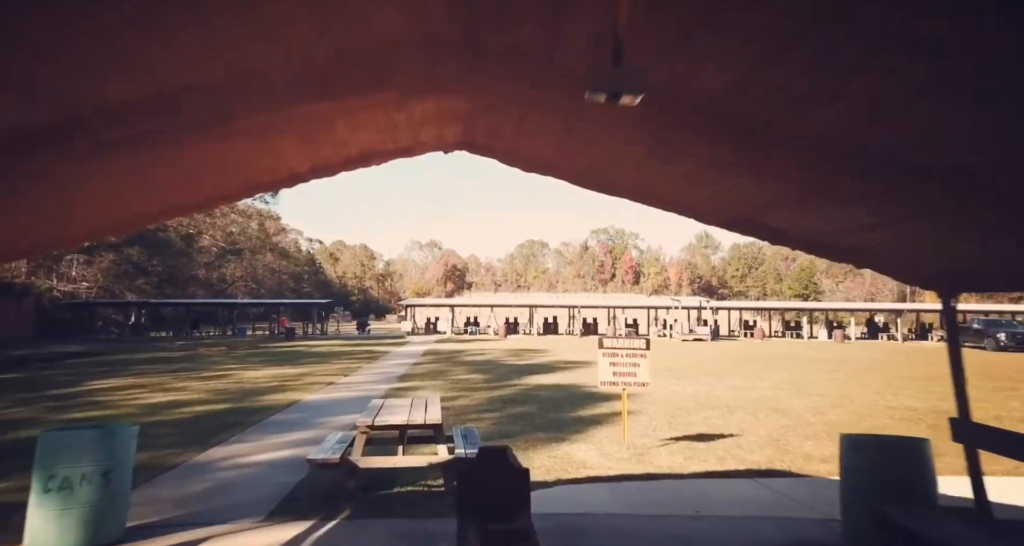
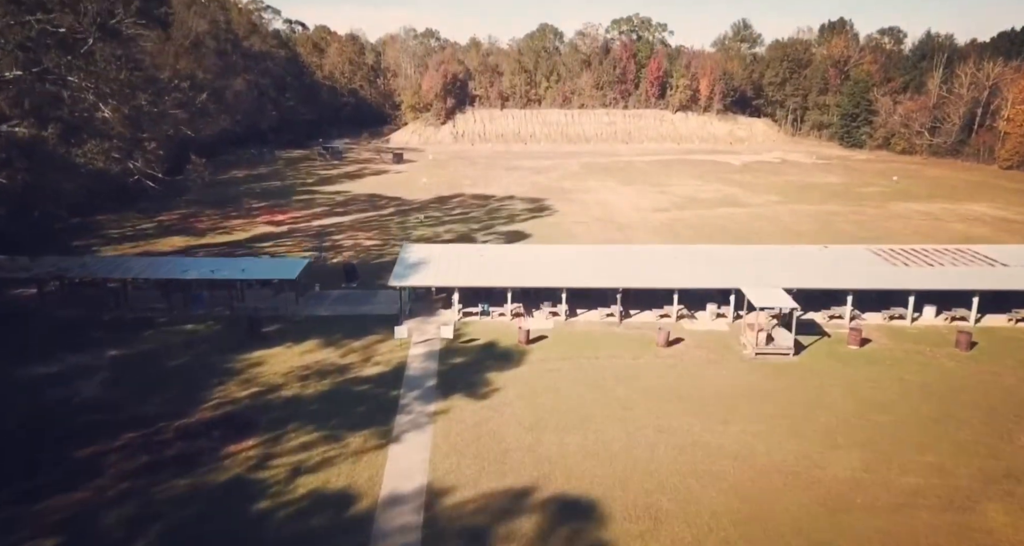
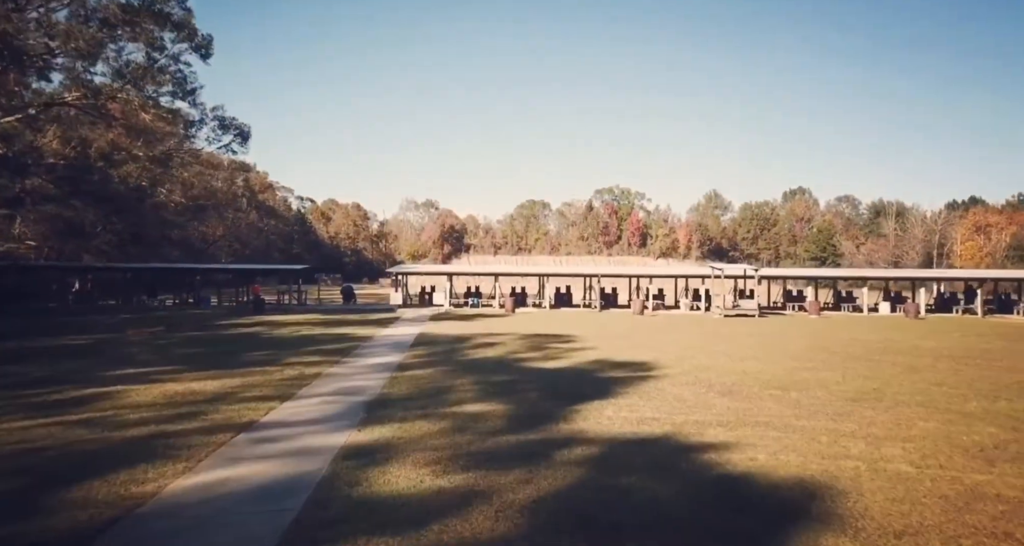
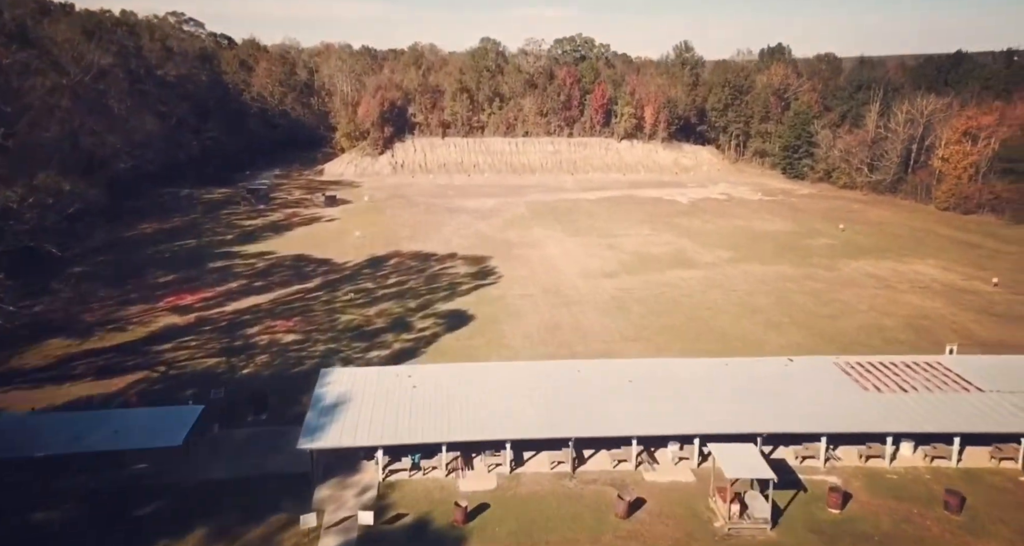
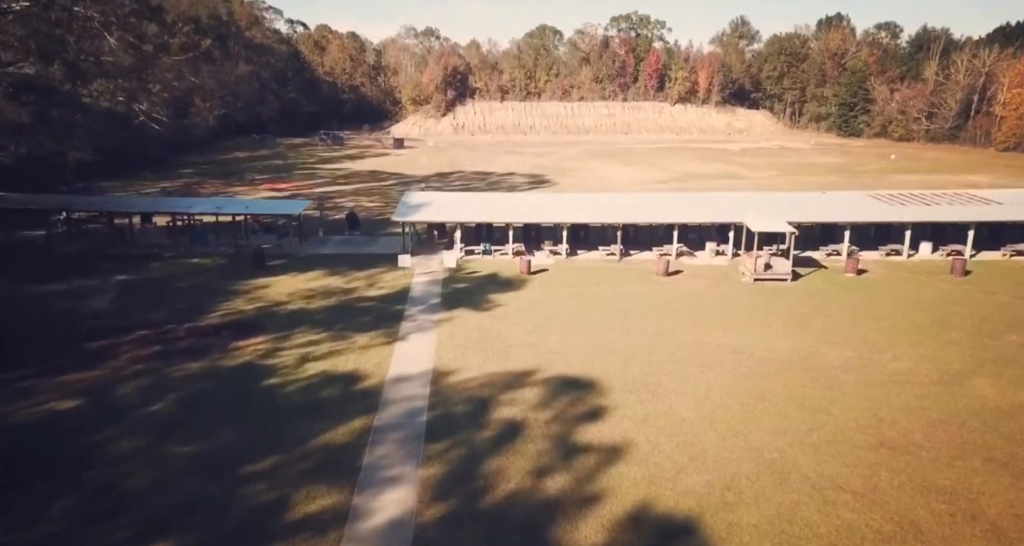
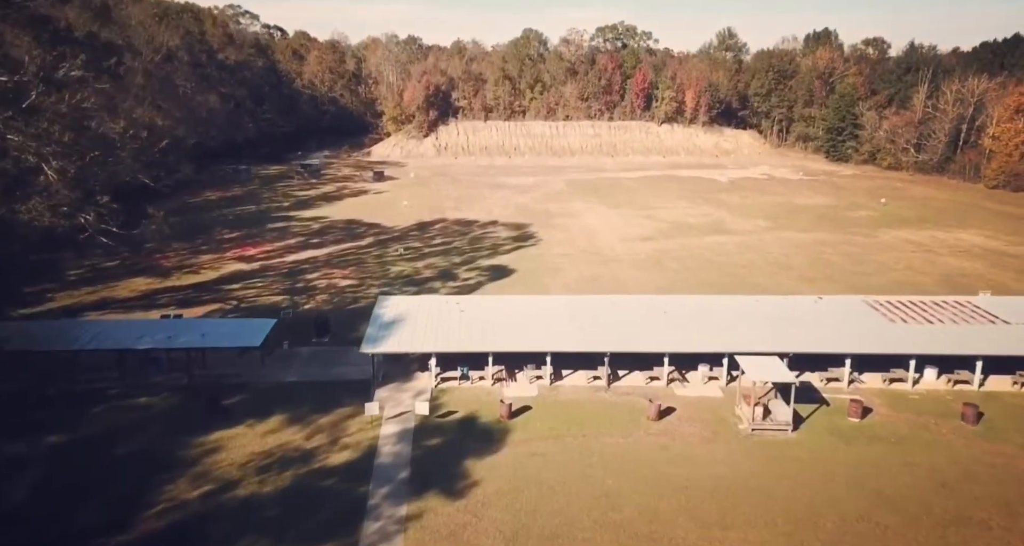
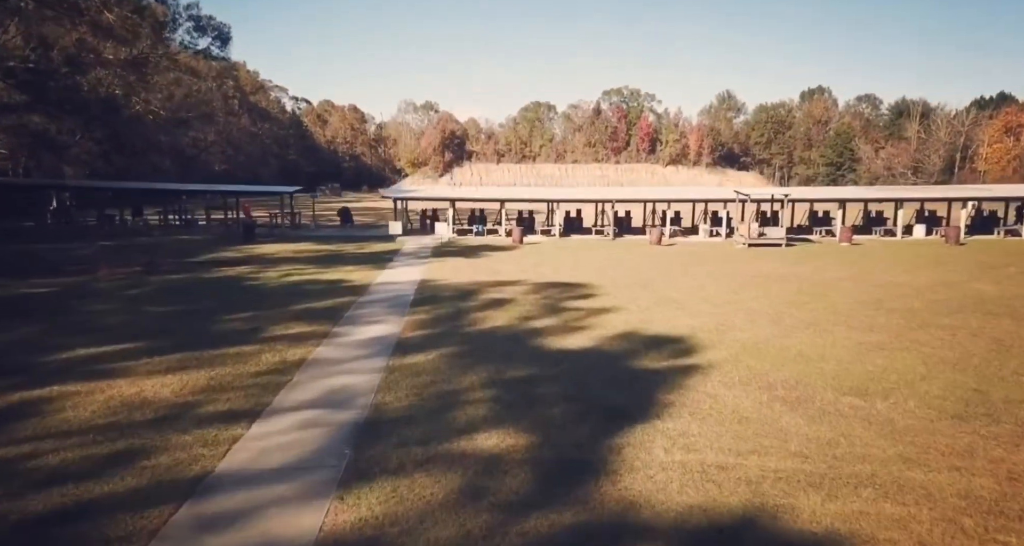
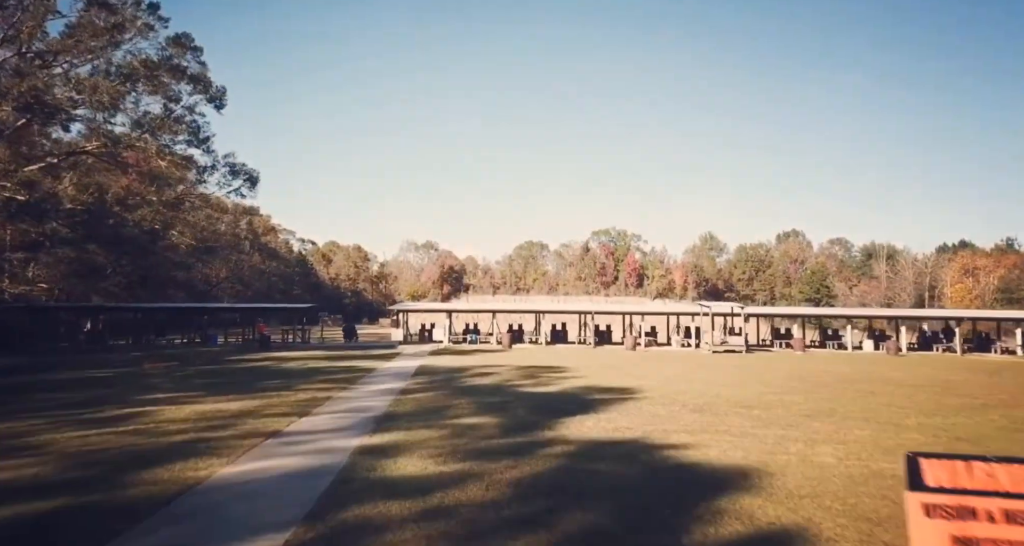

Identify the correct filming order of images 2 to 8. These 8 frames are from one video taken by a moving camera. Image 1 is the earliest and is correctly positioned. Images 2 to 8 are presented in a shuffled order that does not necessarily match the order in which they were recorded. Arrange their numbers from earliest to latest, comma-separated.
8, 3, 7, 5, 2, 6, 4
